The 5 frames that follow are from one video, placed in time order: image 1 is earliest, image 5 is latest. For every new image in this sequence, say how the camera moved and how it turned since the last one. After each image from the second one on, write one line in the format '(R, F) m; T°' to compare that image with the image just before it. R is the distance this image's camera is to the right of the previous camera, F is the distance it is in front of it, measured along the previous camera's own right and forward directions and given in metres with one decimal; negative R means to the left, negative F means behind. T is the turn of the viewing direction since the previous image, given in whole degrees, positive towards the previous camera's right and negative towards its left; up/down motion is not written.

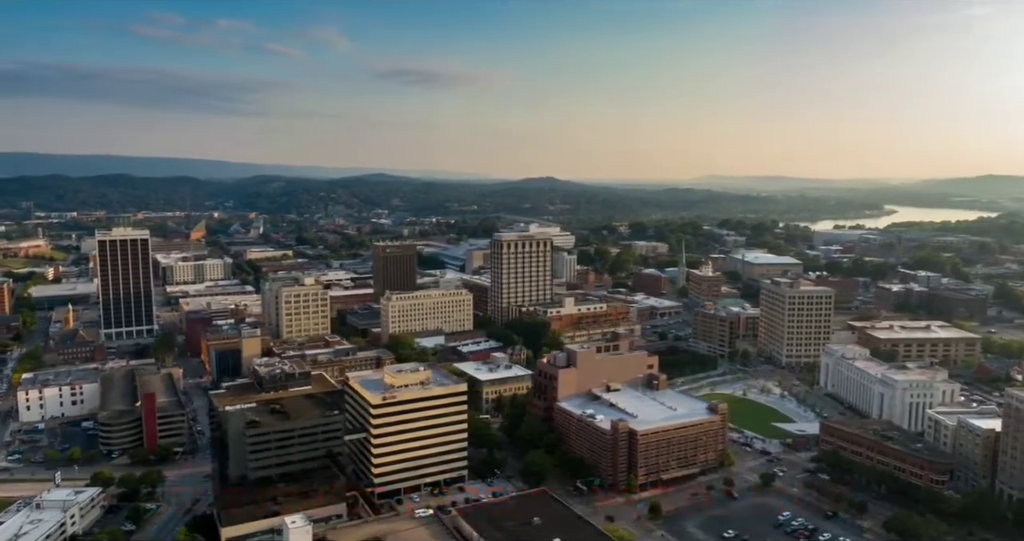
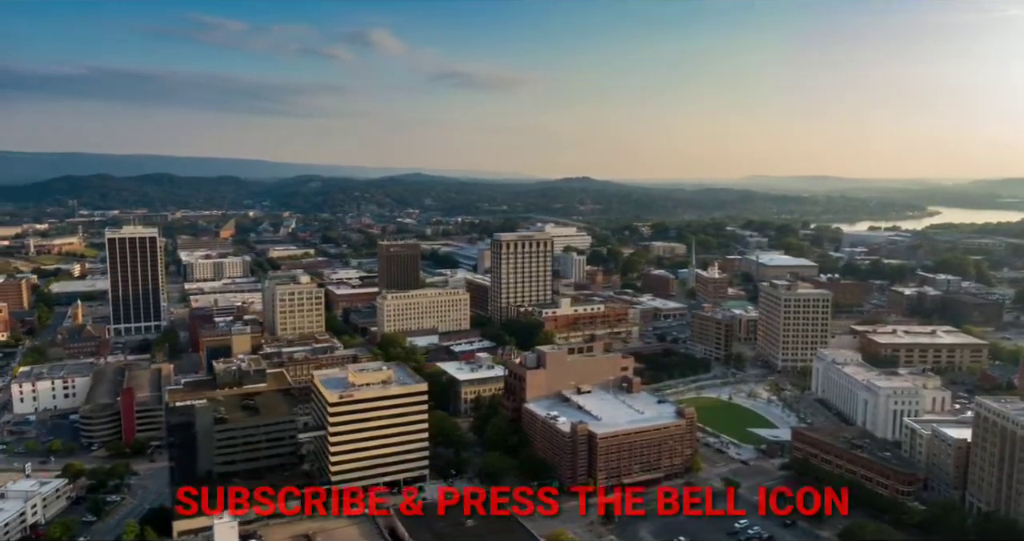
(+4.6, +0.4) m; -3°
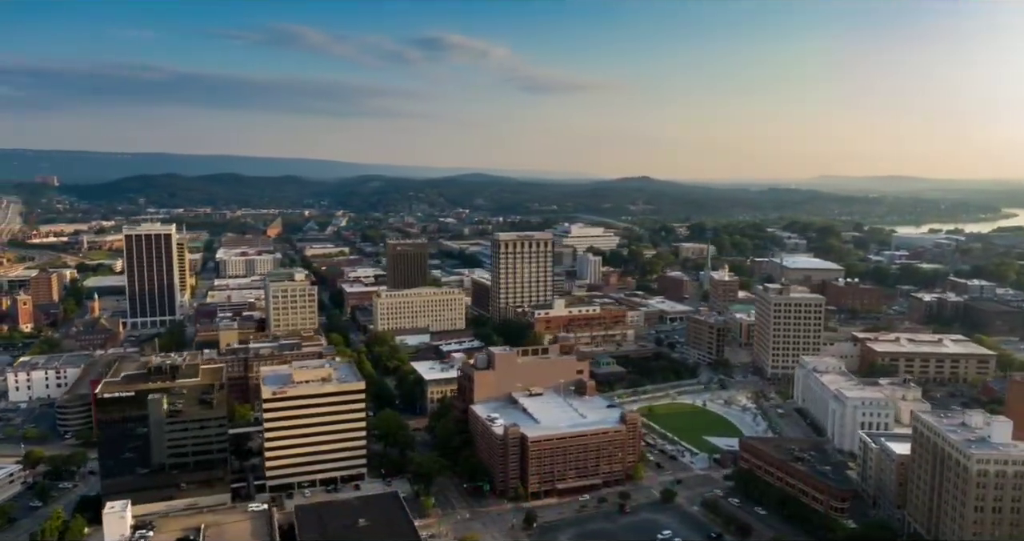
(+7.5, +0.7) m; -5°
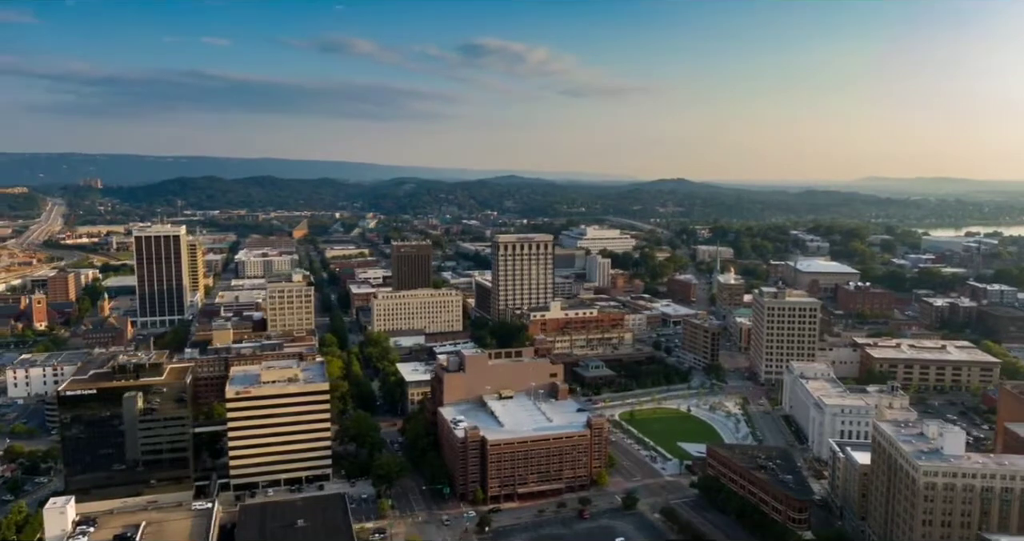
(+4.3, +0.5) m; -3°
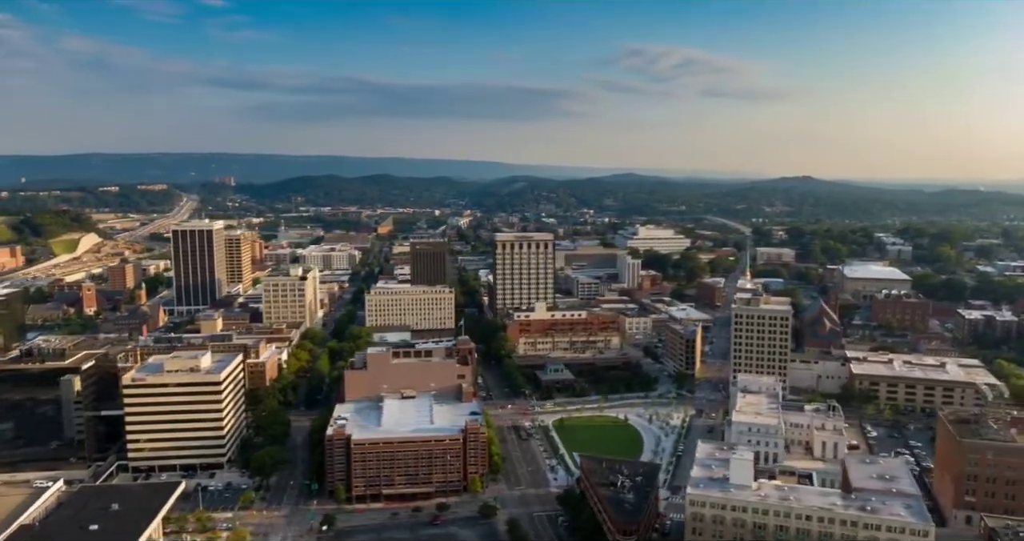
(+14.2, +2.1) m; -9°
